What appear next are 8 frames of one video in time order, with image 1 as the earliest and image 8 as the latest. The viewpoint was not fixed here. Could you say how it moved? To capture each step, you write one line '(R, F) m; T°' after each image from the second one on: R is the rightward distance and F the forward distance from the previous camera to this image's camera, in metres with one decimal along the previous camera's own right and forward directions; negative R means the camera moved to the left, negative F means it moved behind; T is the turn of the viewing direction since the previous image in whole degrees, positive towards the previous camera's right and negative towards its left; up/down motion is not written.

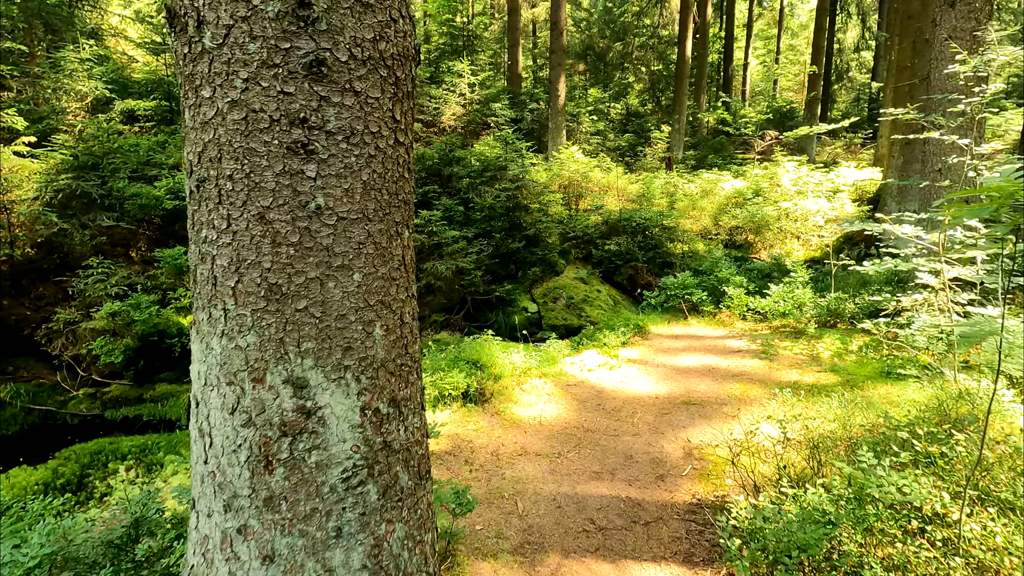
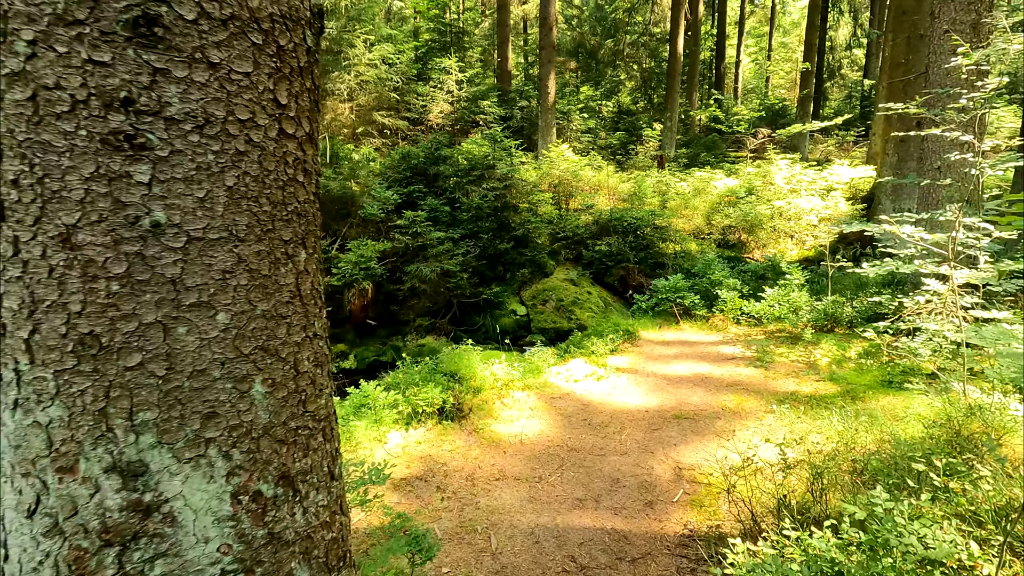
(+0.1, +0.3) m; +1°
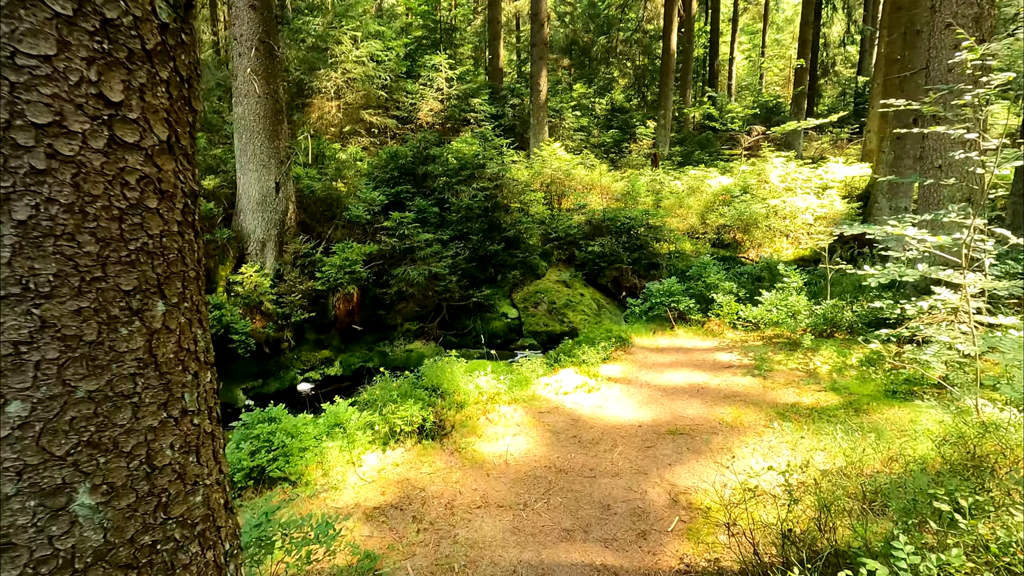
(+0.1, +0.2) m; +1°
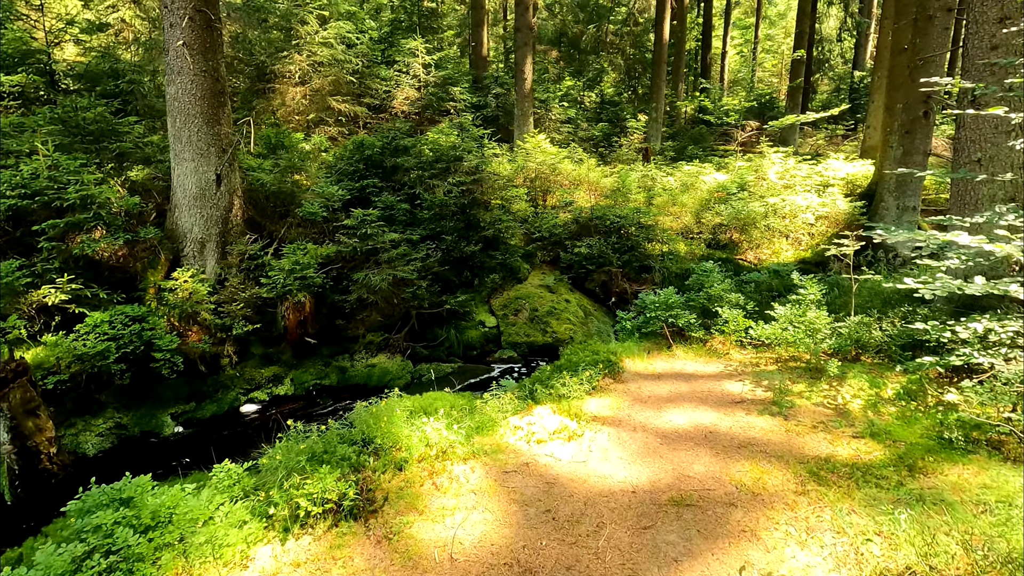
(+0.2, +1.0) m; +1°
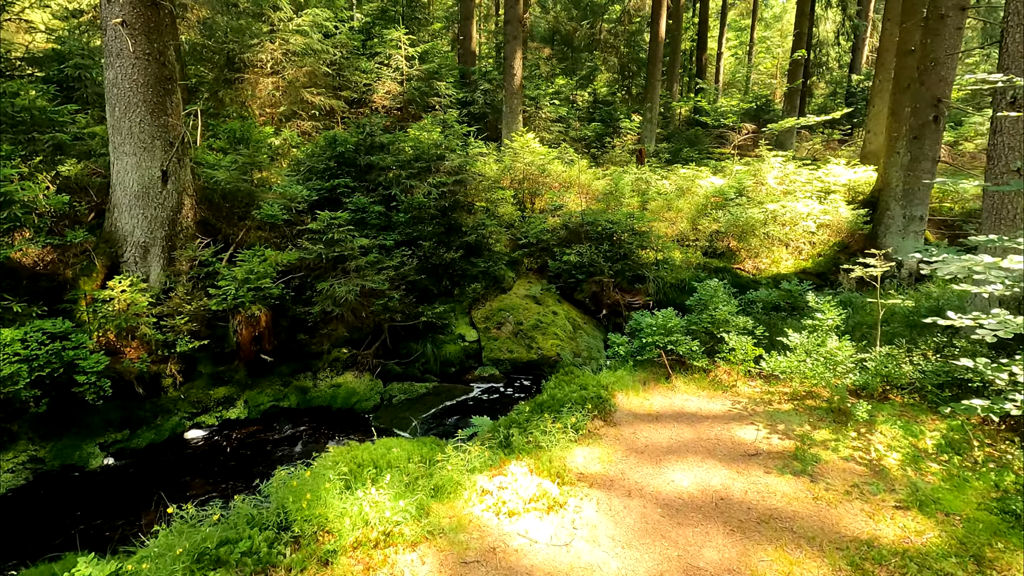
(+0.1, +0.7) m; +1°
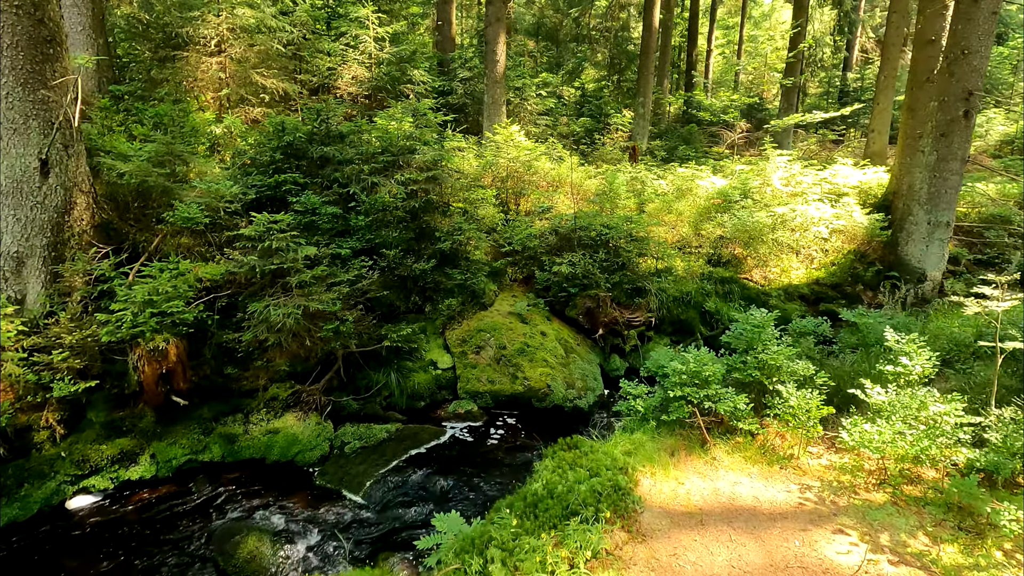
(0.0, +1.3) m; +2°
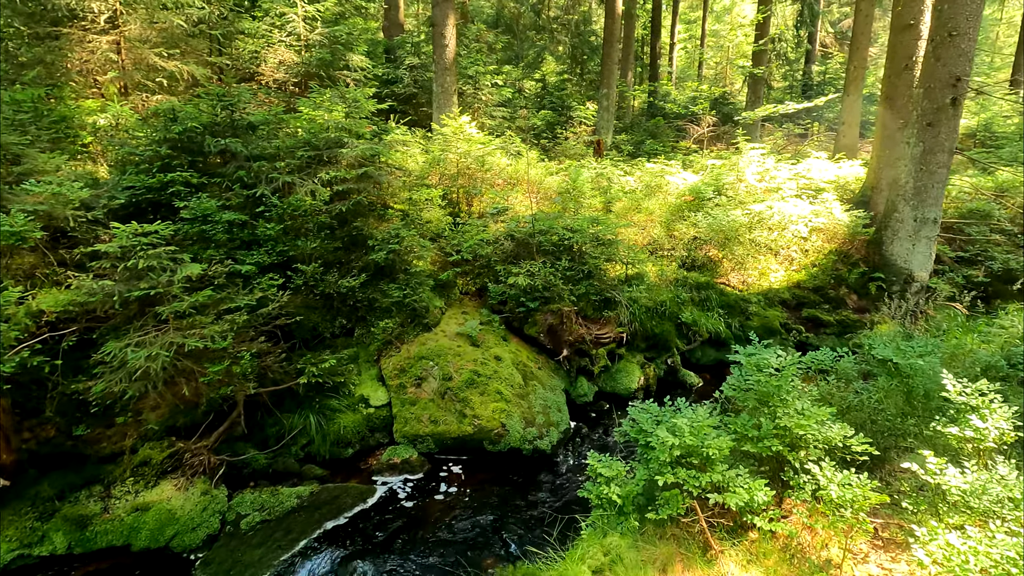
(+0.3, +1.1) m; +3°
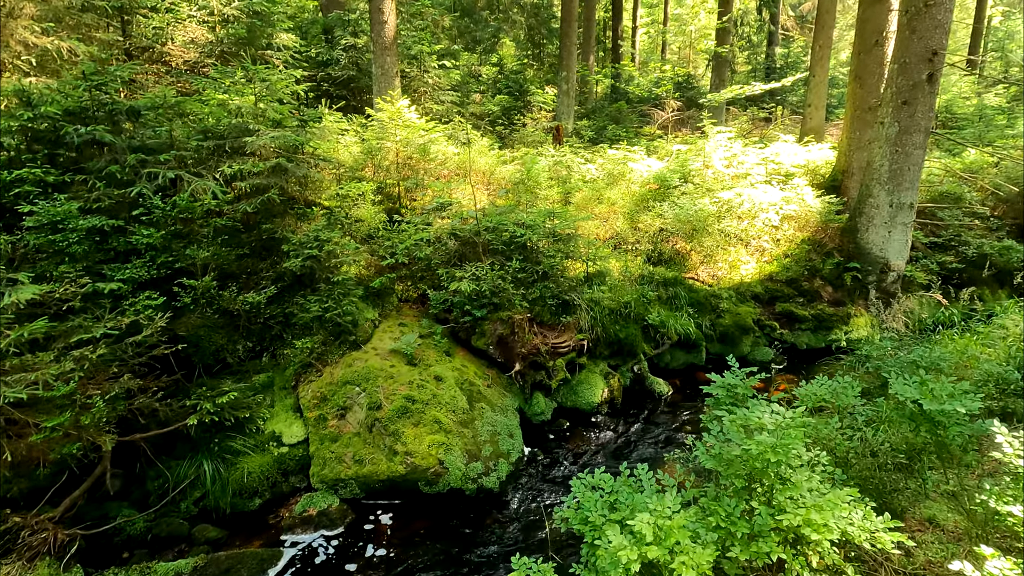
(+0.3, +0.9) m; +3°
